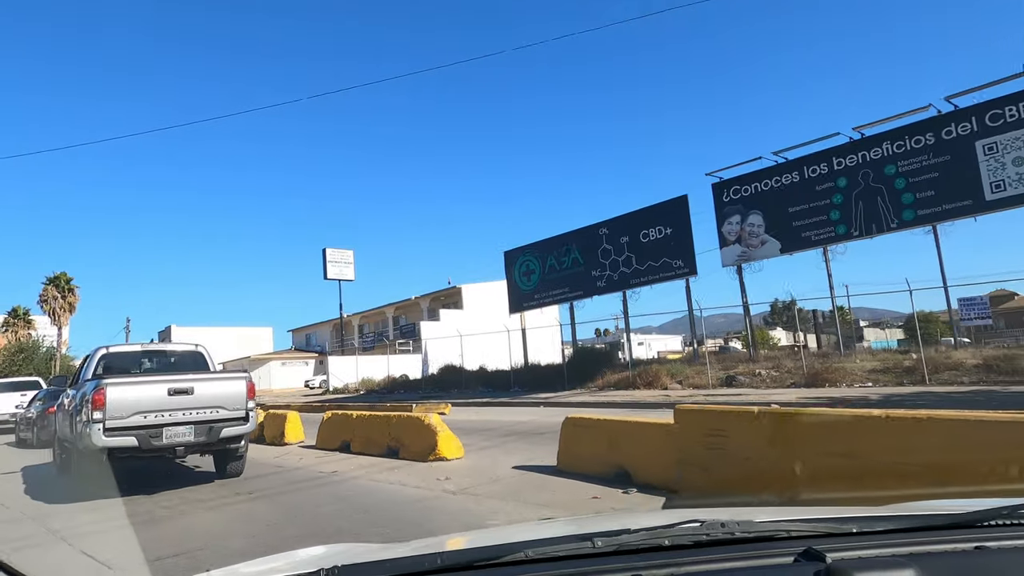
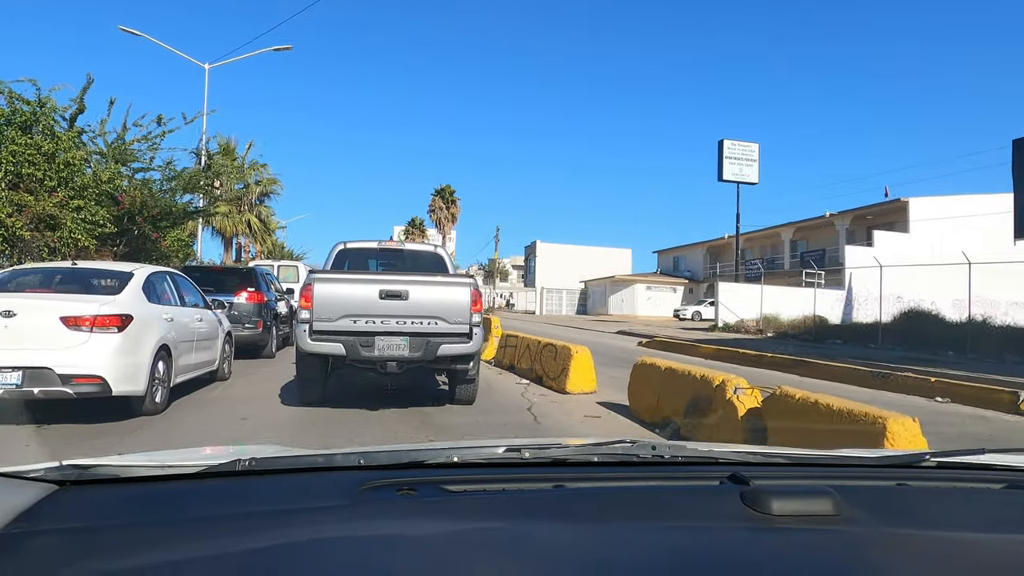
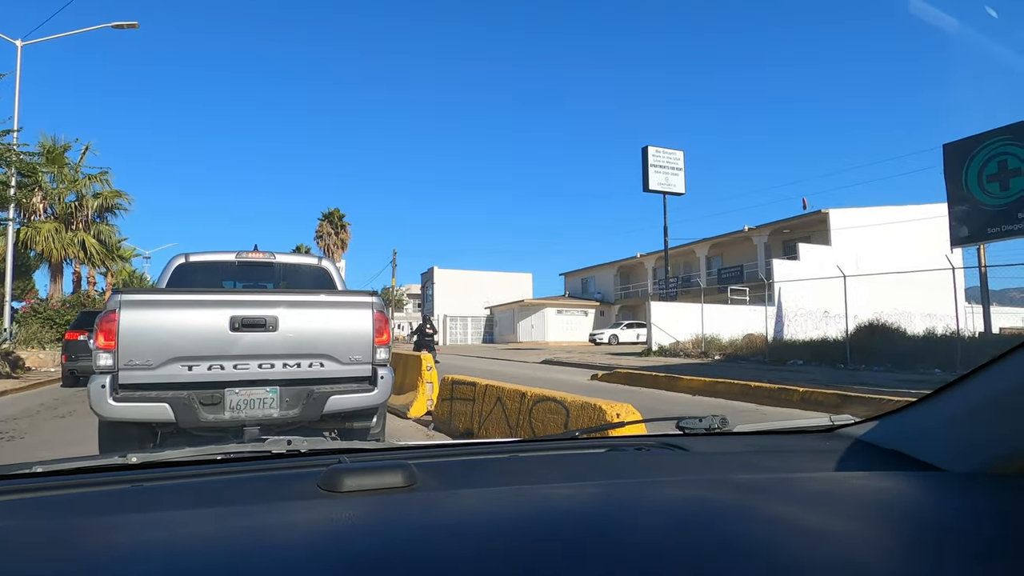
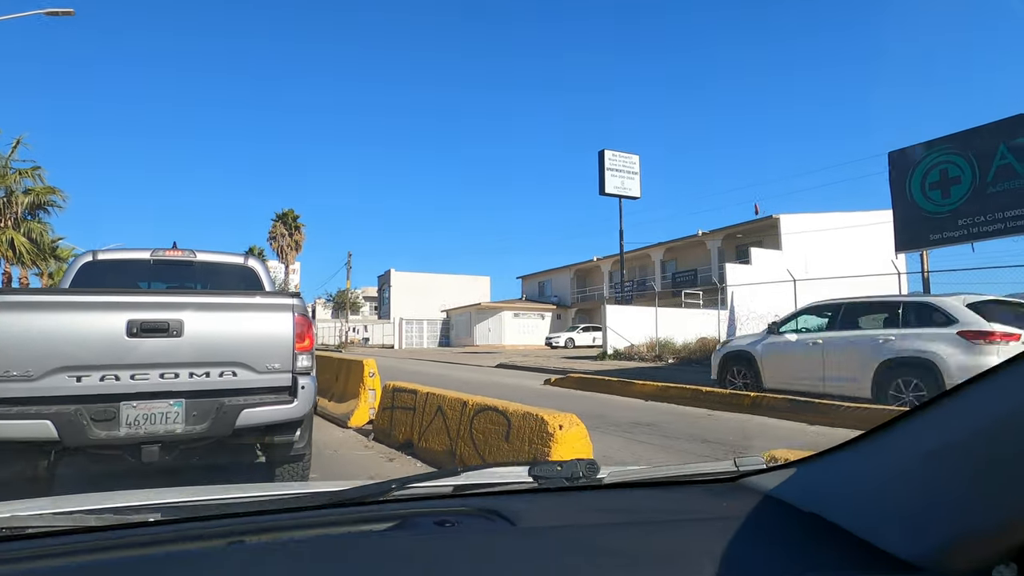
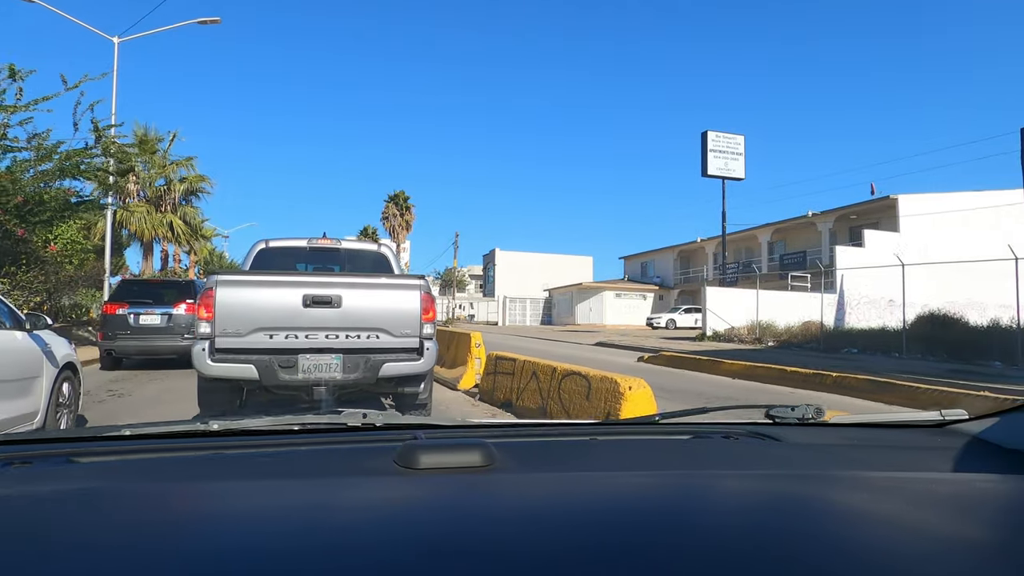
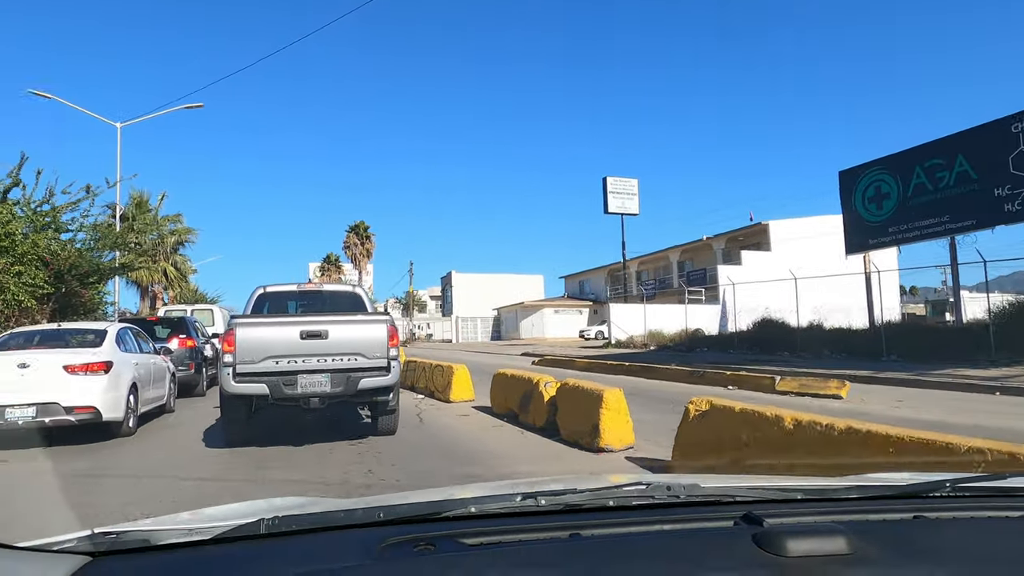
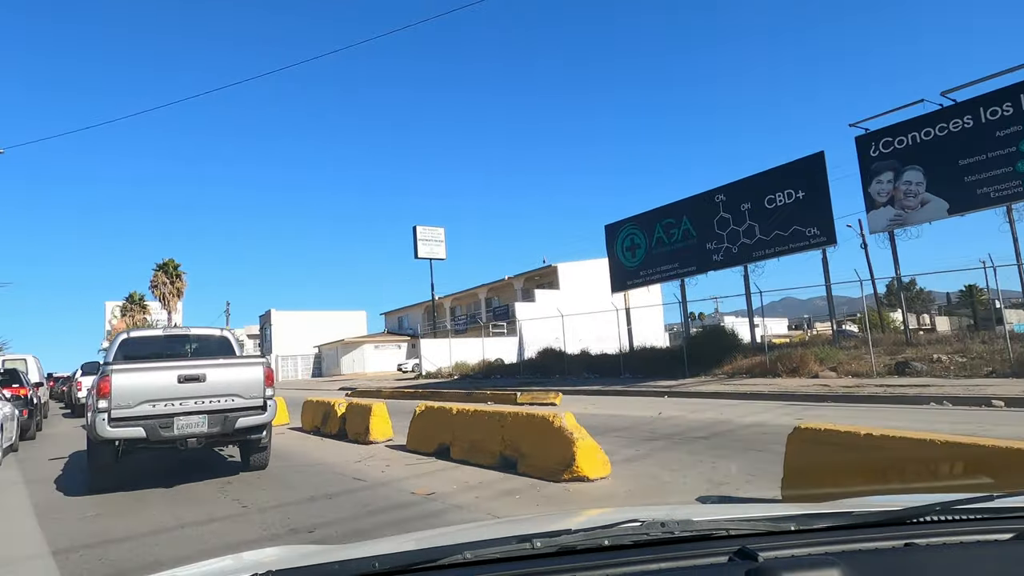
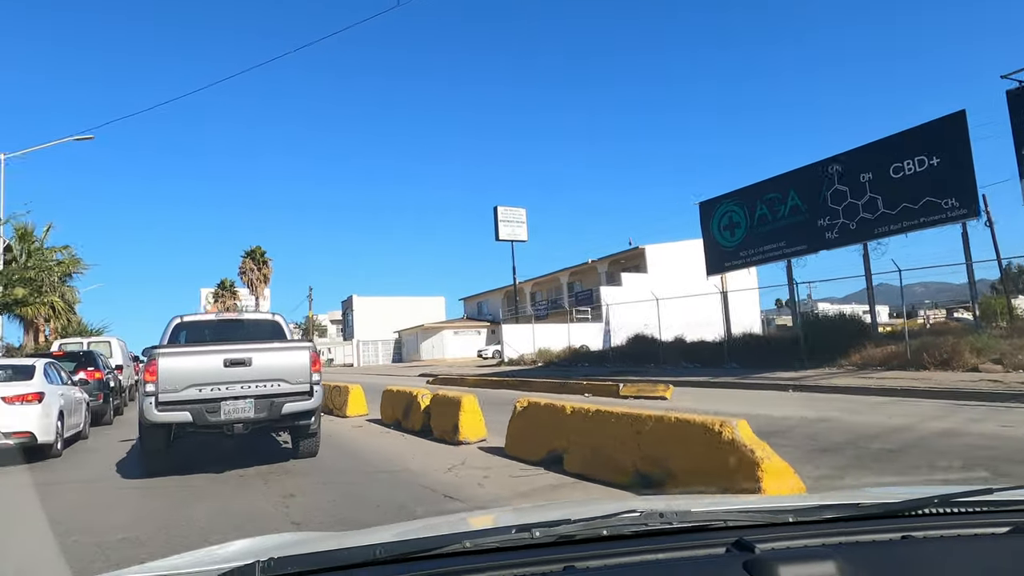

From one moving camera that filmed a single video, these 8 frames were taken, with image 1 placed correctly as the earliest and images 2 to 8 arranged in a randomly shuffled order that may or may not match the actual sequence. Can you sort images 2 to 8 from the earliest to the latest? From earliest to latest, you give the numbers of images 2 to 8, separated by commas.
7, 8, 6, 2, 5, 3, 4
